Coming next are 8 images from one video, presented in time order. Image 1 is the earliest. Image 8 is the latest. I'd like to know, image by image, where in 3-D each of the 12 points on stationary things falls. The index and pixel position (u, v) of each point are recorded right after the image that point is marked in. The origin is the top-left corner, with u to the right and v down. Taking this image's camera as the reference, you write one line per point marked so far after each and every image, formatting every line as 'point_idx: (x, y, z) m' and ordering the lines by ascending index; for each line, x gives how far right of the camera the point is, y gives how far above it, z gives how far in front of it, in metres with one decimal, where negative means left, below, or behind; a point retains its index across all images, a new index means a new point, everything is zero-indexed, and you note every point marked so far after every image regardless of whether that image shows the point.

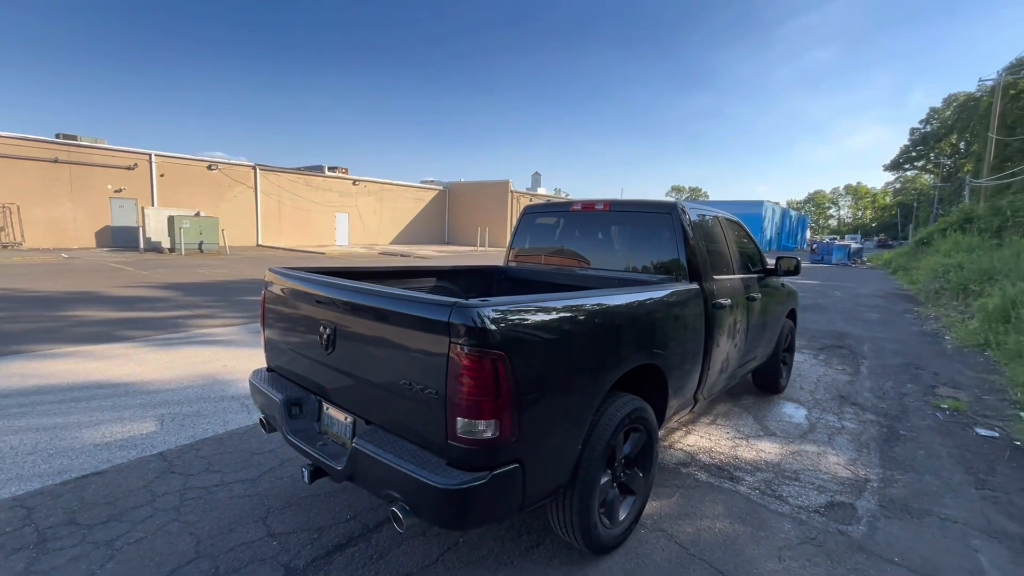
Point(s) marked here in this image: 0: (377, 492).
0: (-0.6, -0.9, +2.1) m
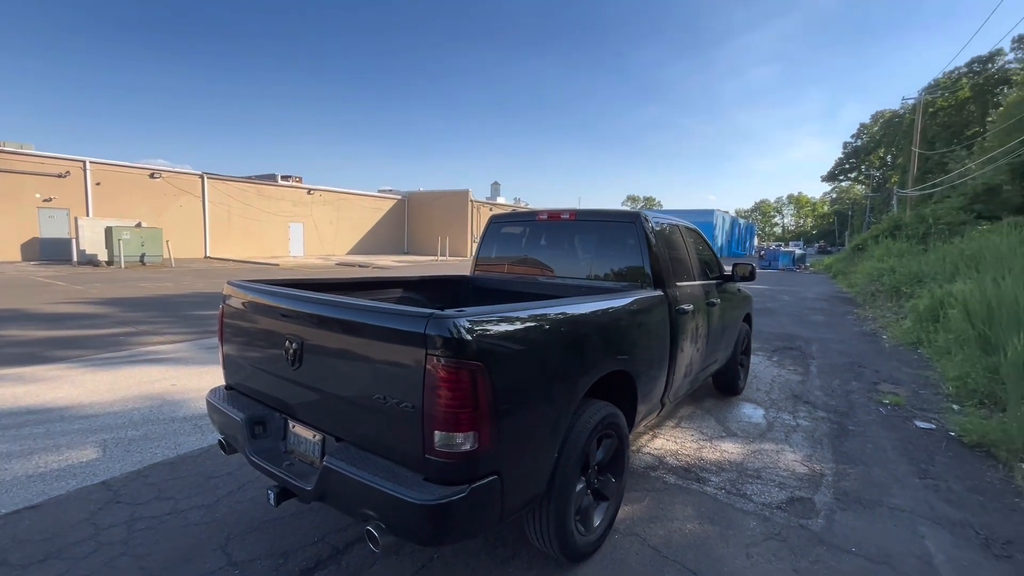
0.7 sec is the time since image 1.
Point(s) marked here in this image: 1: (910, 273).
0: (-0.7, -0.9, +2.0) m
1: (+11.4, +0.4, +13.6) m
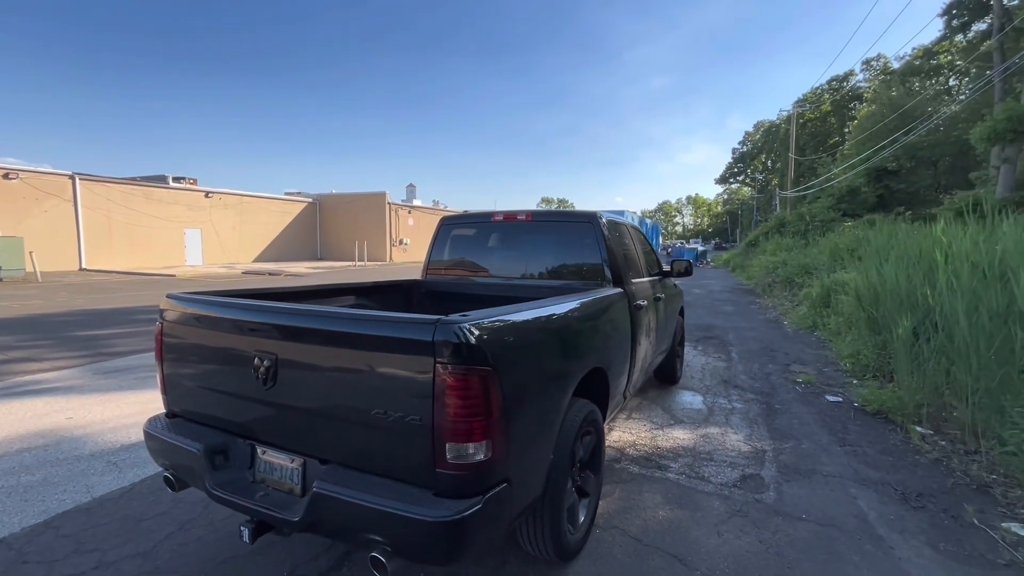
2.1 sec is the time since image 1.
0: (-0.6, -1.0, +1.8) m
1: (+9.3, +0.7, +15.3) m
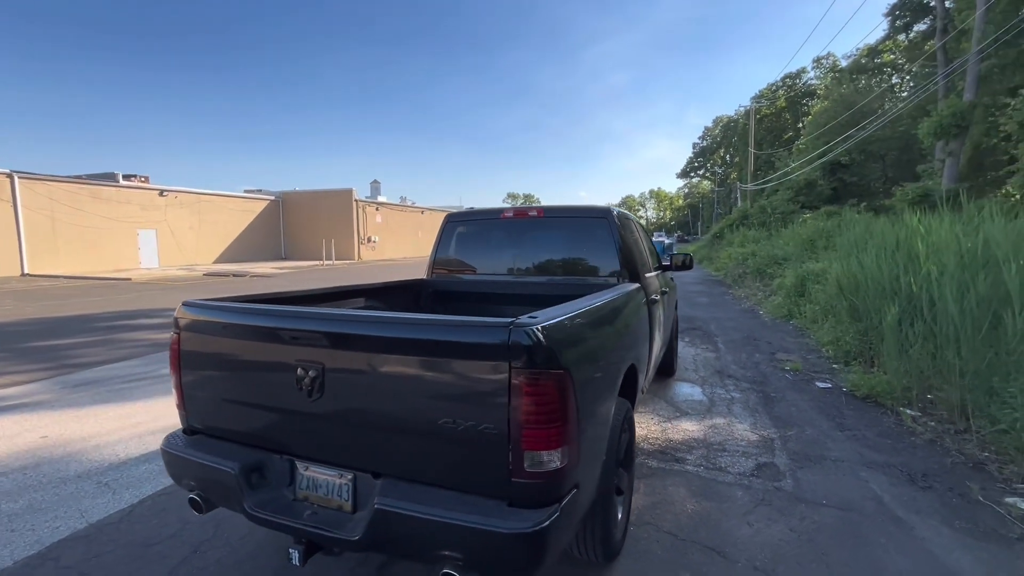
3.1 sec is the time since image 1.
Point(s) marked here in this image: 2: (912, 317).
0: (-0.3, -1.0, +1.7) m
1: (+8.6, +1.0, +15.9) m
2: (+4.6, -0.3, +5.5) m
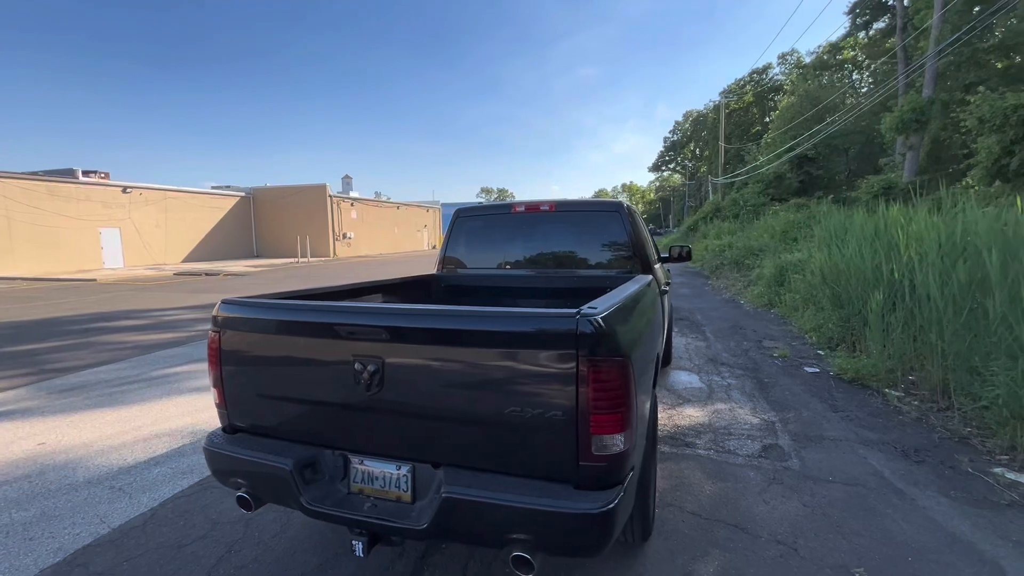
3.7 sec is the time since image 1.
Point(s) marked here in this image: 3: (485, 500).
0: (-0.1, -1.0, +1.8) m
1: (+8.0, +1.4, +16.4) m
2: (+4.7, -0.2, +5.8) m
3: (-0.1, -0.8, +1.8) m
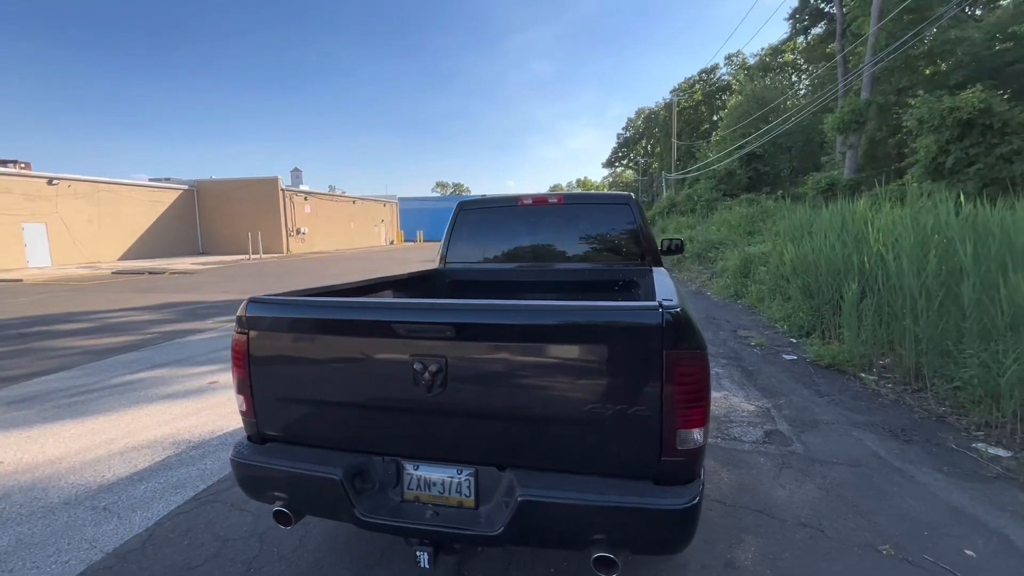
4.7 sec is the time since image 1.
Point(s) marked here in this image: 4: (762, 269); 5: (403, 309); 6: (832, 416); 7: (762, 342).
0: (+0.2, -0.9, +1.7) m
1: (+6.9, +1.7, +16.9) m
2: (+4.6, -0.1, +6.1) m
3: (+0.2, -0.8, +1.7) m
4: (+5.4, +0.4, +10.3) m
5: (-0.5, -0.1, +1.9) m
6: (+3.0, -1.2, +4.5) m
7: (+3.8, -0.8, +7.2) m
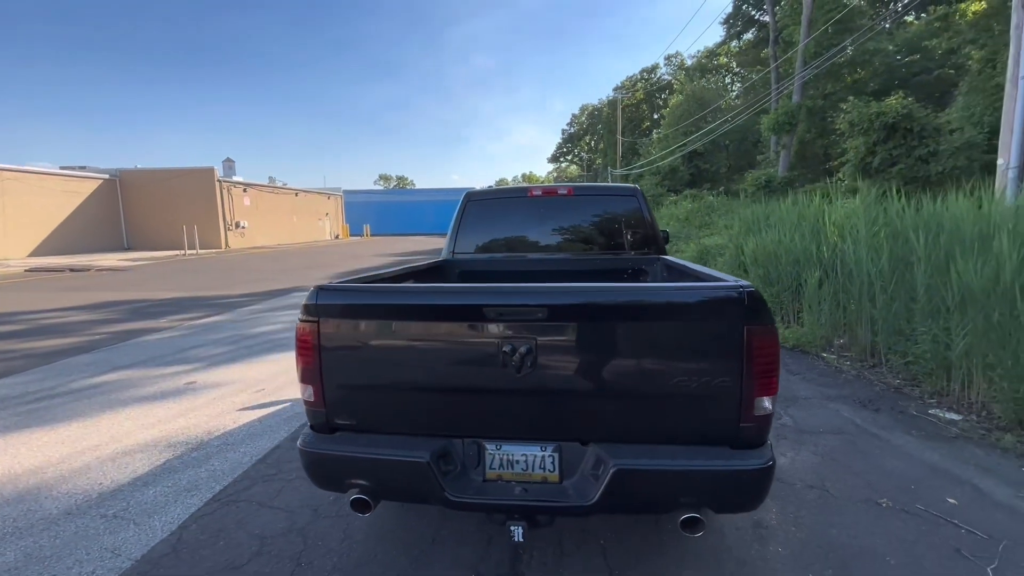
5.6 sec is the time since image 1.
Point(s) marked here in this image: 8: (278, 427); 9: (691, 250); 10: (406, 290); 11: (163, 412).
0: (+0.6, -0.9, +1.9) m
1: (+5.5, +2.0, +17.7) m
2: (+4.4, +0.1, +6.7) m
3: (+0.5, -0.7, +1.8) m
4: (+4.8, +0.7, +10.9) m
5: (-0.1, 0.0, +2.0) m
6: (+3.1, -1.1, +5.0) m
7: (+3.5, -0.7, +7.7) m
8: (-2.1, -1.2, +4.2) m
9: (+4.9, +1.0, +12.9) m
10: (-0.5, 0.0, +2.0) m
11: (-3.3, -1.2, +4.5) m
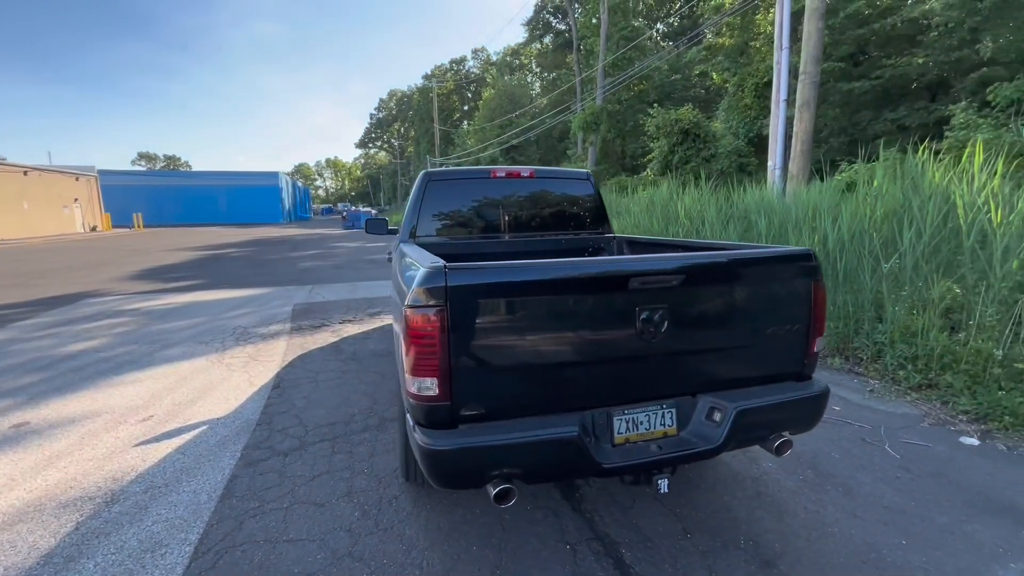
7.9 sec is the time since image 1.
0: (+1.1, -0.7, +2.2) m
1: (-0.3, +2.6, +18.6) m
2: (+2.8, +0.6, +8.1) m
3: (+1.1, -0.5, +2.2) m
4: (+1.6, +1.2, +12.1) m
5: (+0.4, +0.1, +2.0) m
6: (+2.3, -0.7, +6.0) m
7: (+1.7, -0.3, +8.7) m
8: (-2.1, -1.2, +3.4) m
9: (+0.9, +1.5, +14.0) m
10: (+0.1, +0.1, +2.0) m
11: (-3.4, -1.2, +3.2) m
